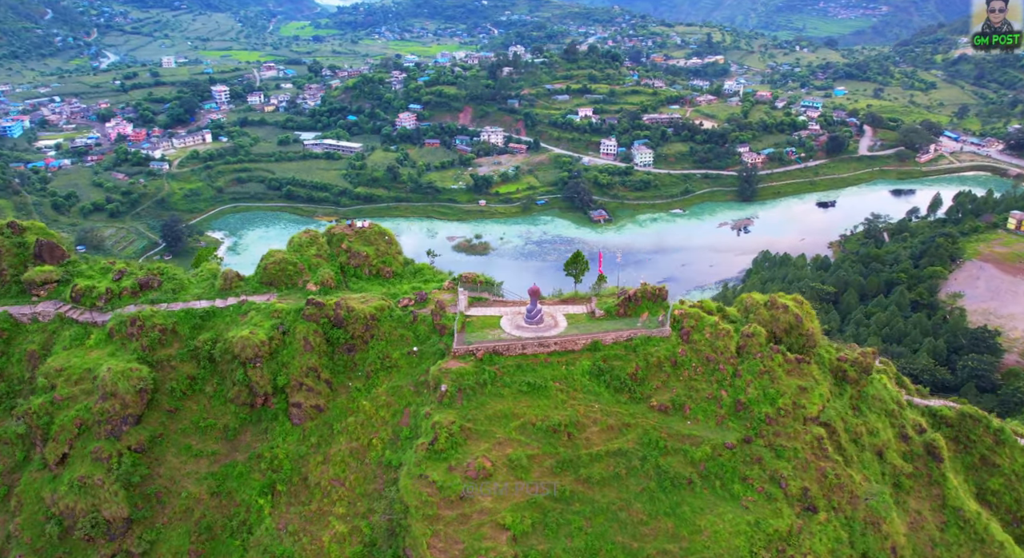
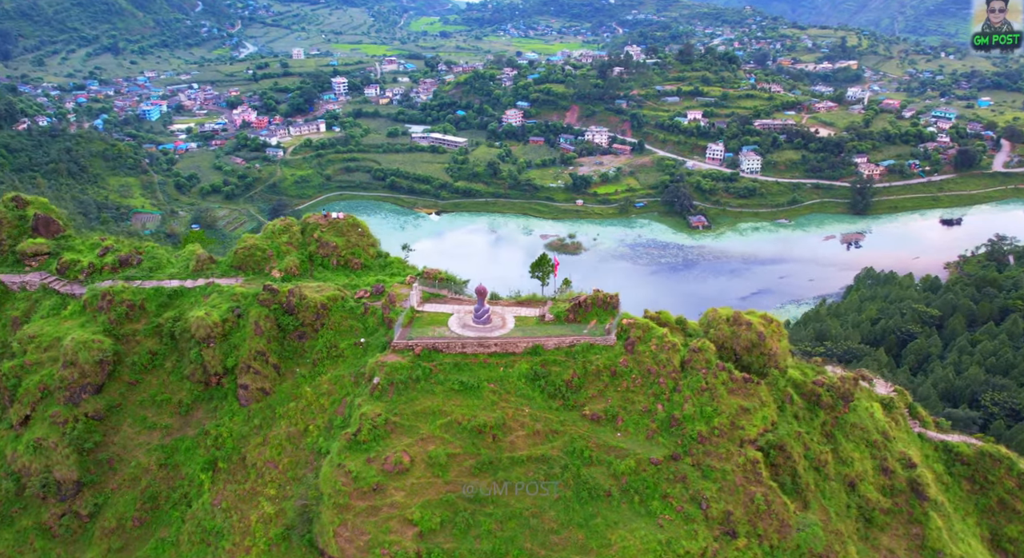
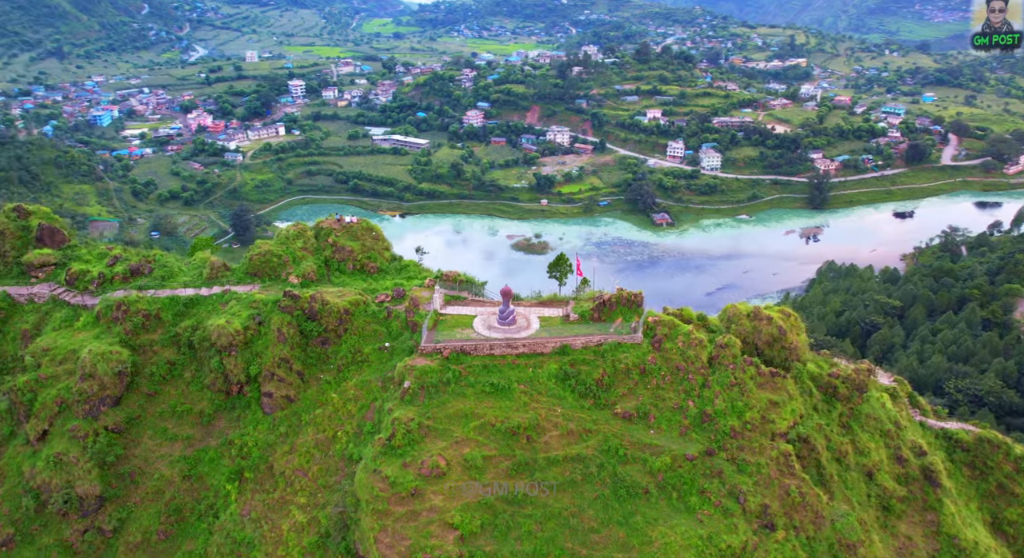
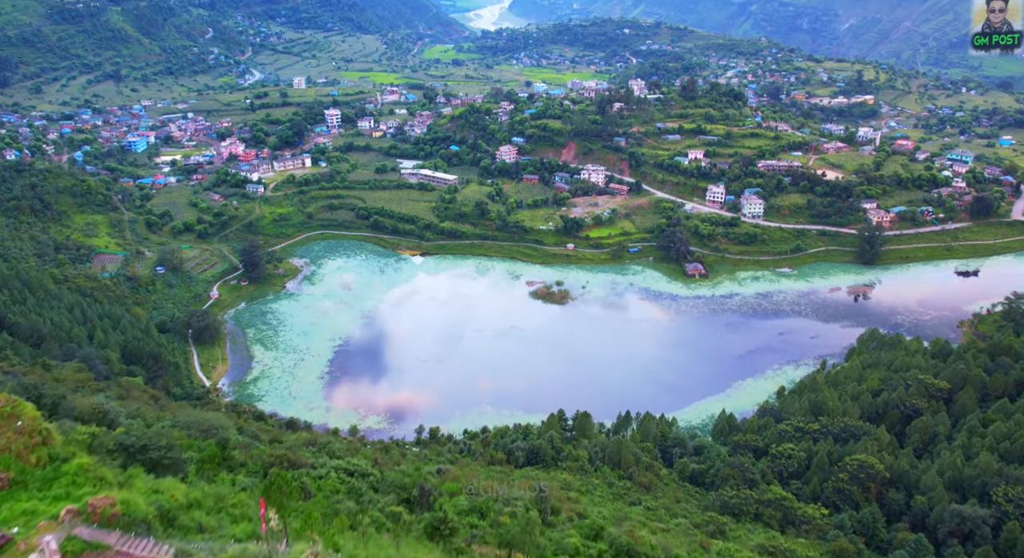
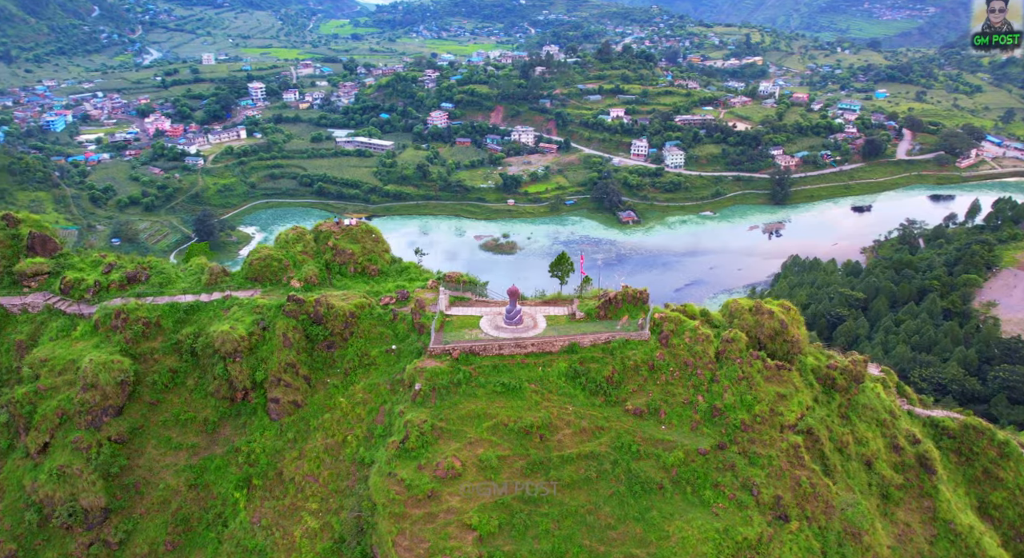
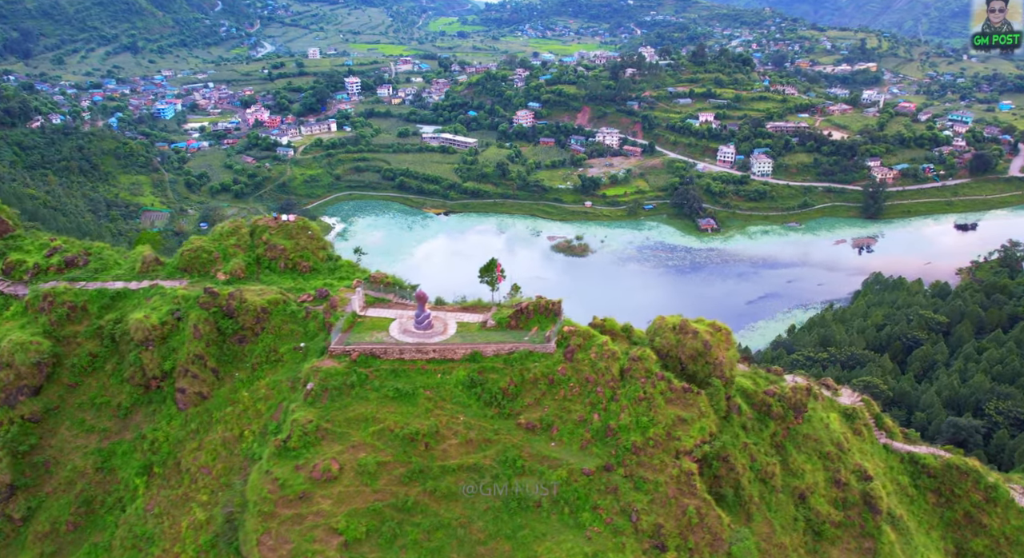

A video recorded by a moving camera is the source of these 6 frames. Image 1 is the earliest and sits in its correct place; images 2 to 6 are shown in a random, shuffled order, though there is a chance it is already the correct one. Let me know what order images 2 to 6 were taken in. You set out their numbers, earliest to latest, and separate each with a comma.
5, 3, 2, 6, 4
